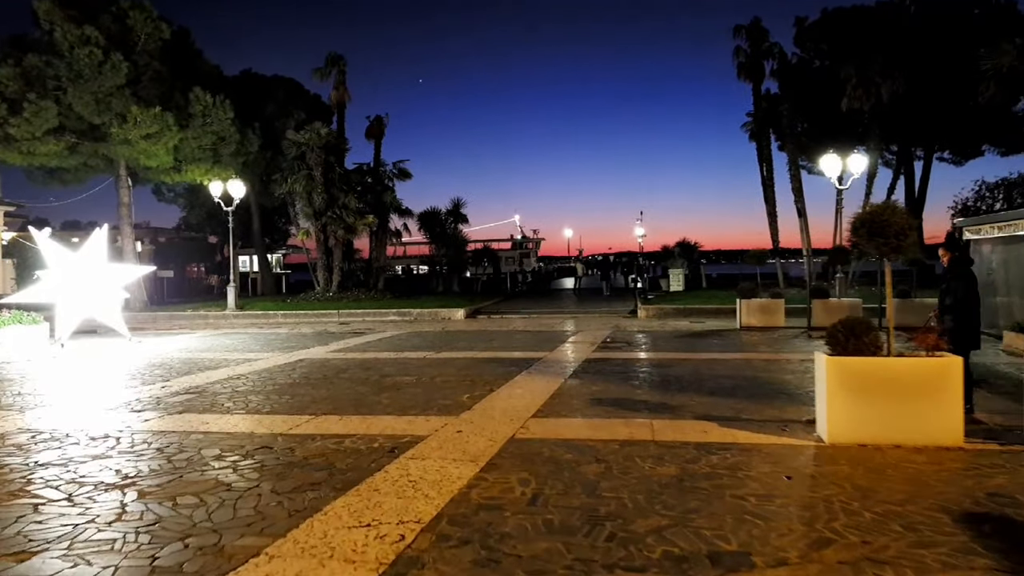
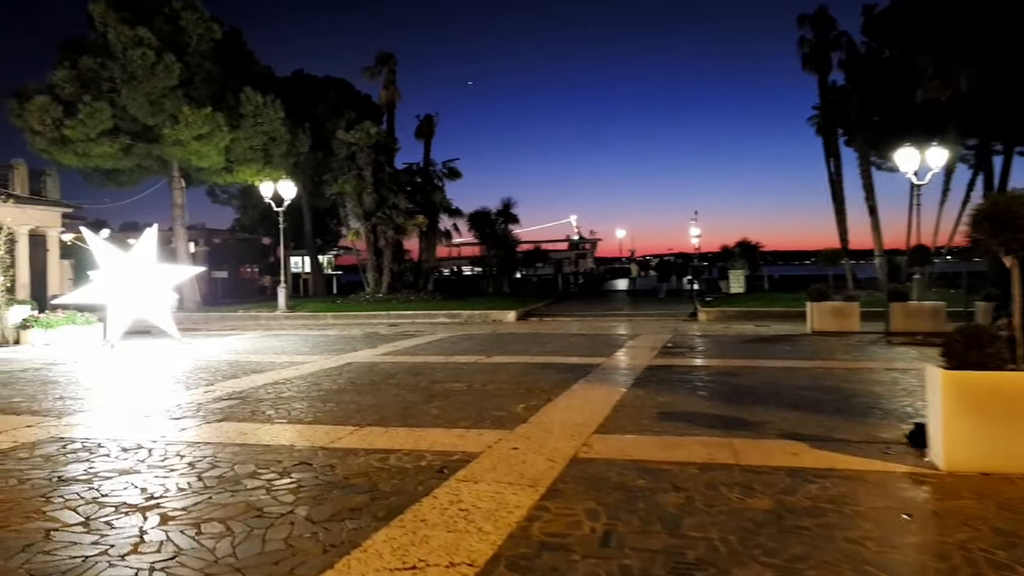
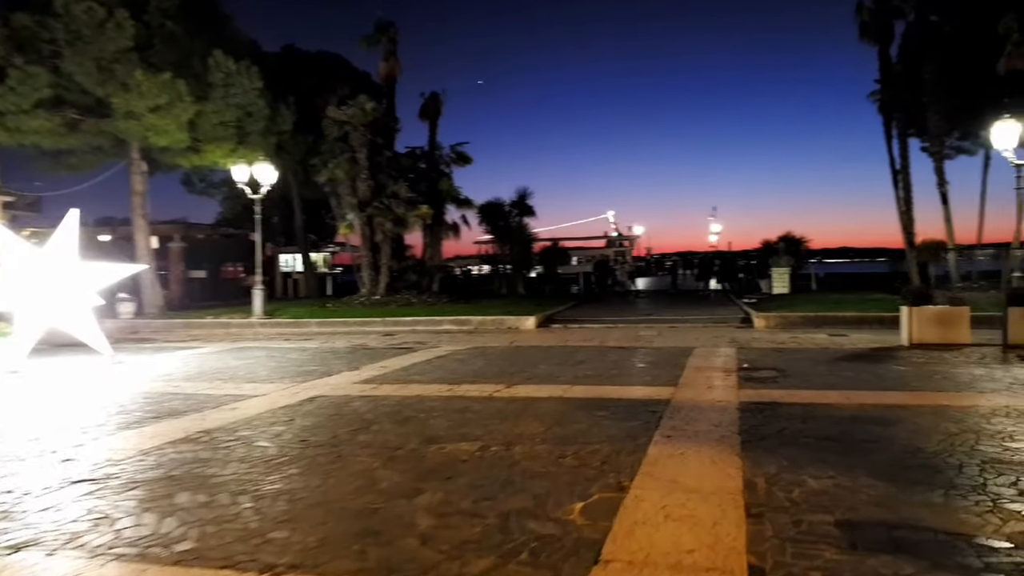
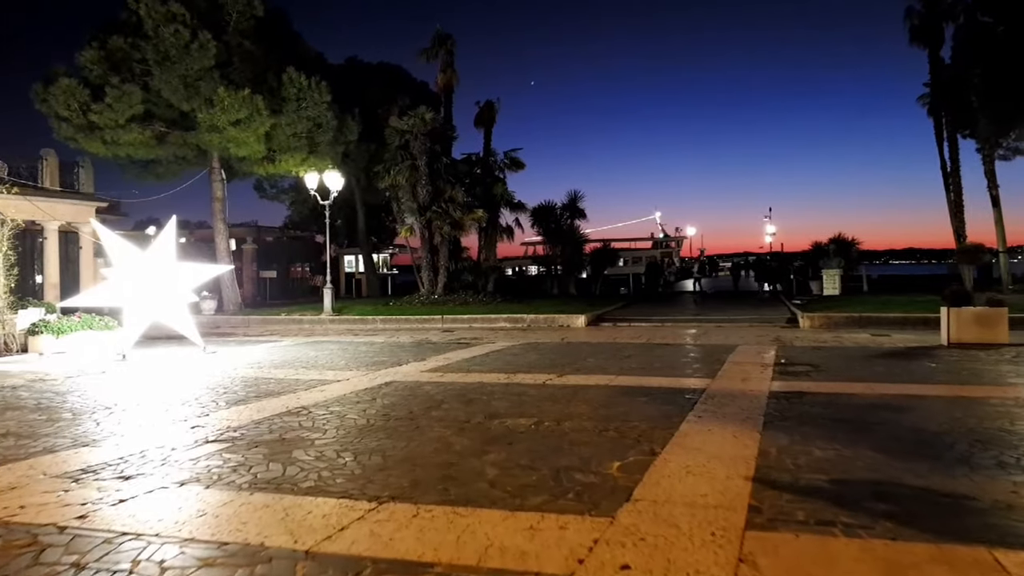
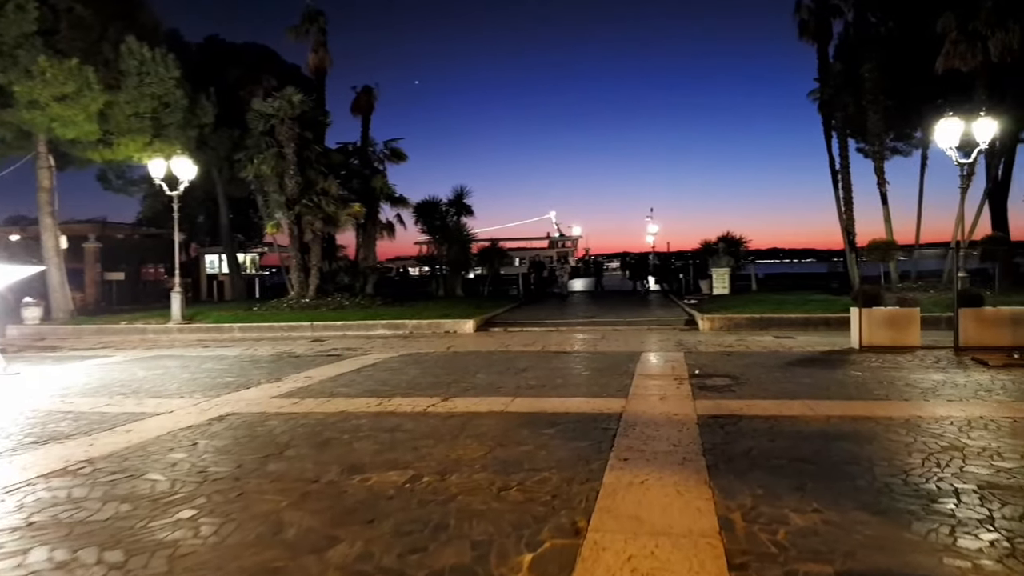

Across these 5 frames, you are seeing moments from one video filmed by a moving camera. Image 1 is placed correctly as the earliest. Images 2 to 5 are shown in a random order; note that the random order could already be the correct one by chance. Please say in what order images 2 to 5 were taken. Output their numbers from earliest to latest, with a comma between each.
2, 4, 3, 5
